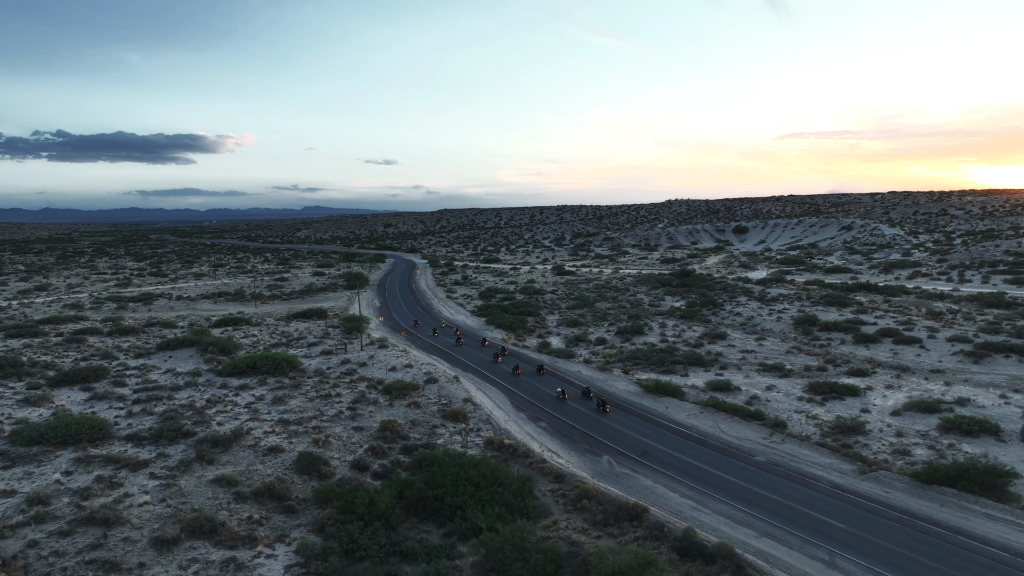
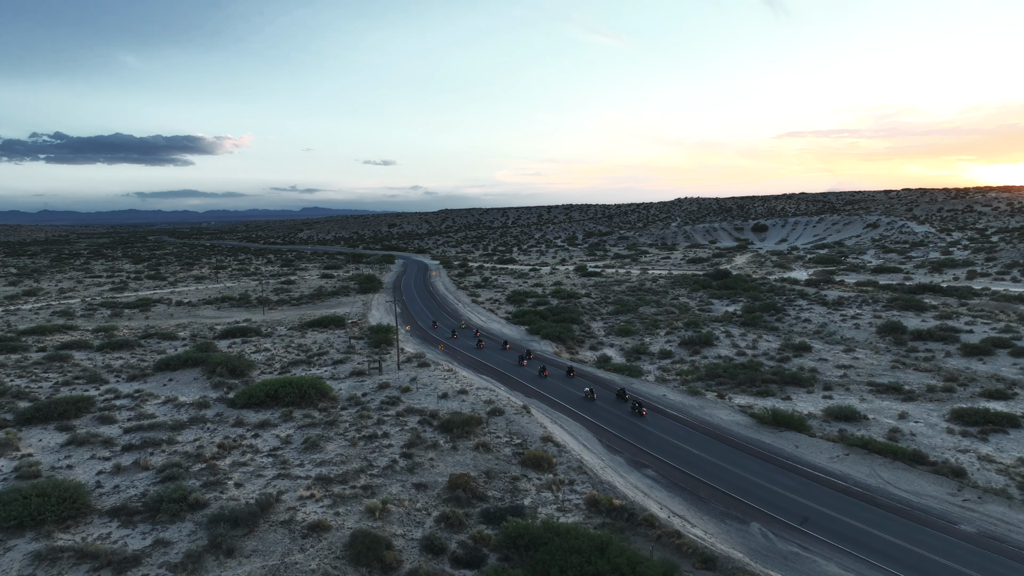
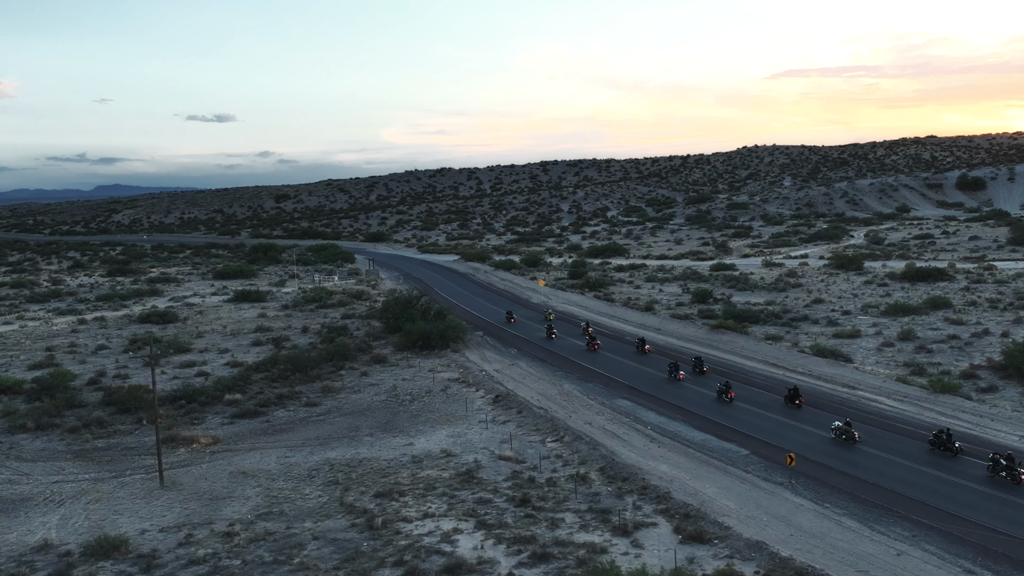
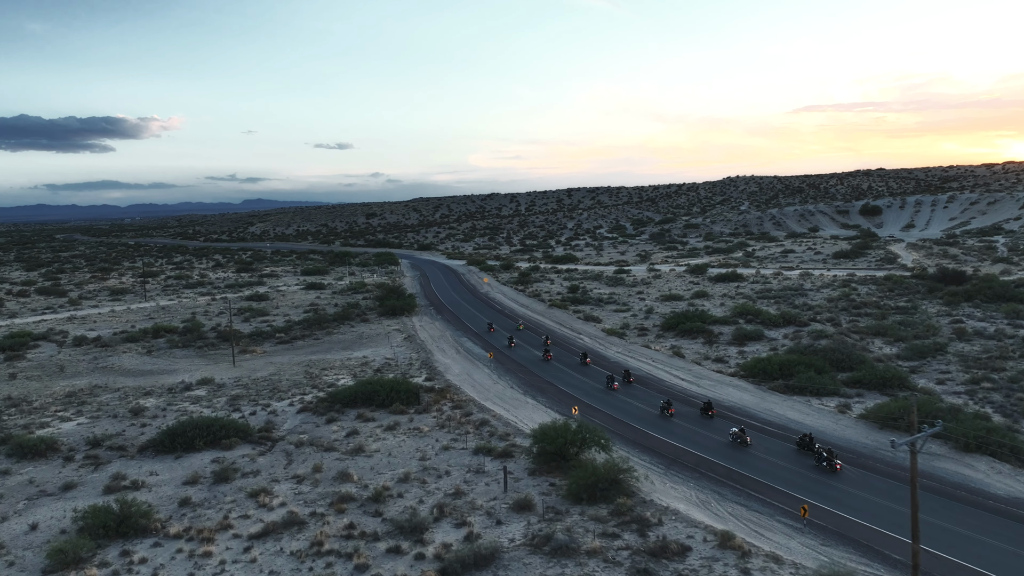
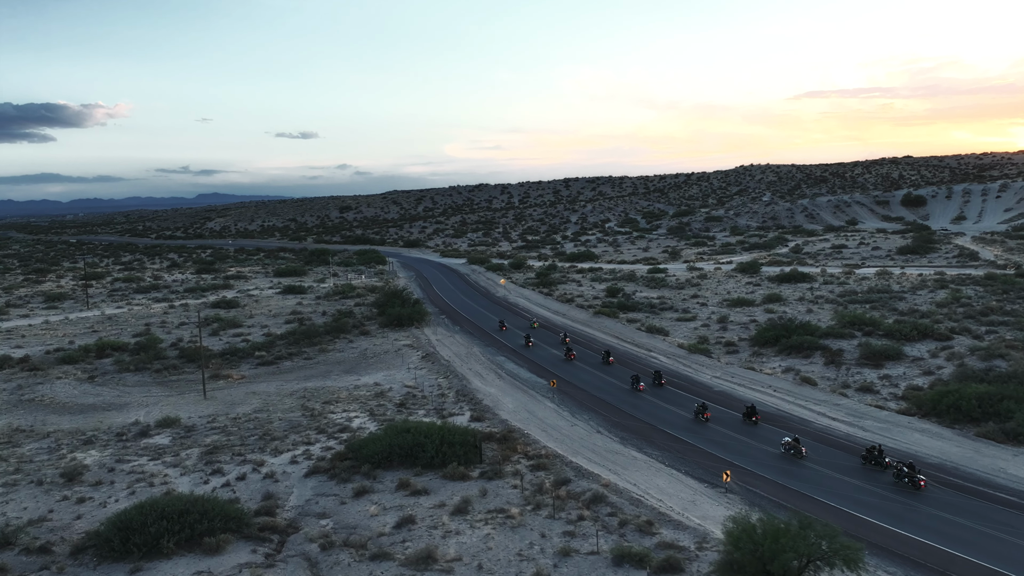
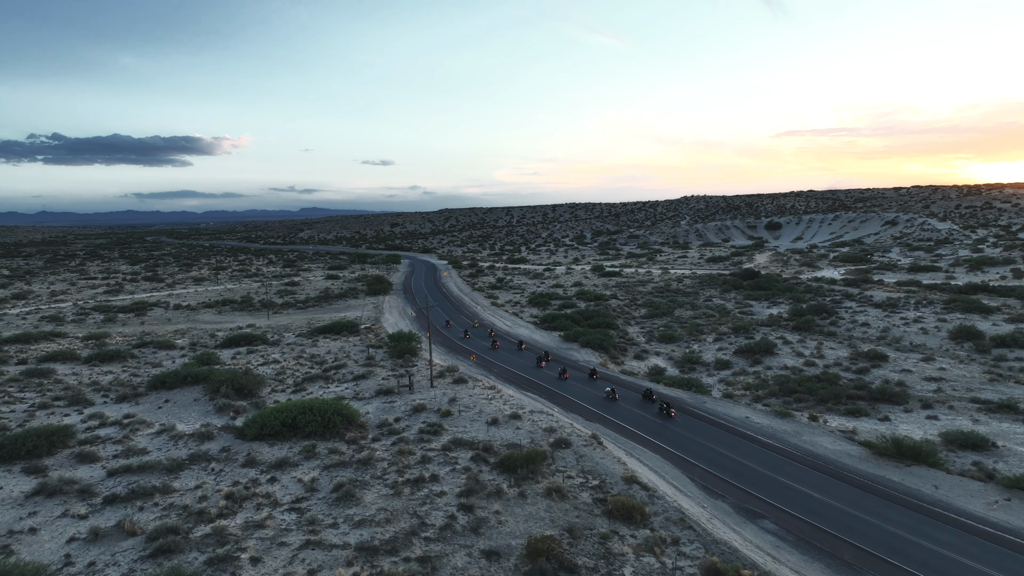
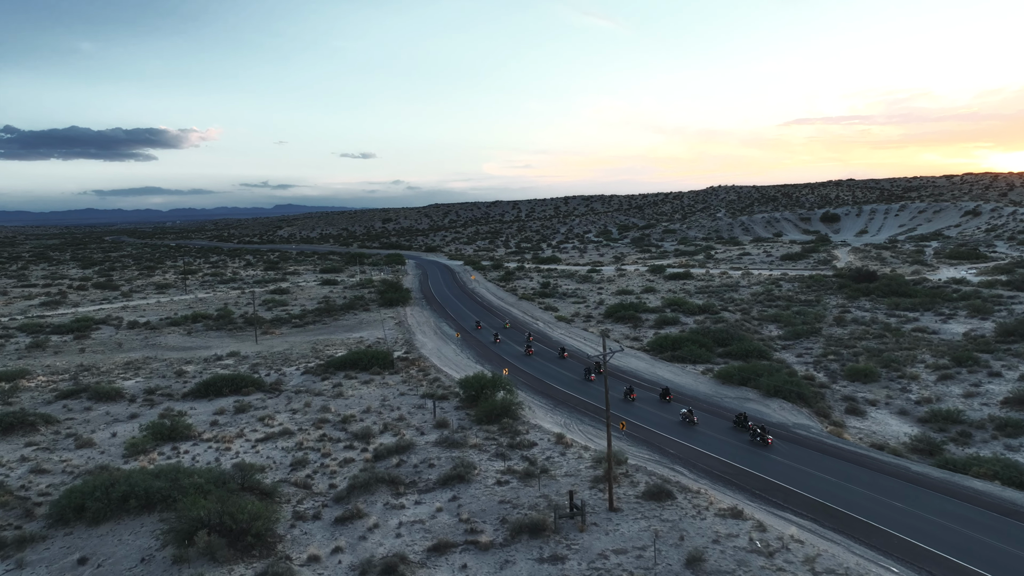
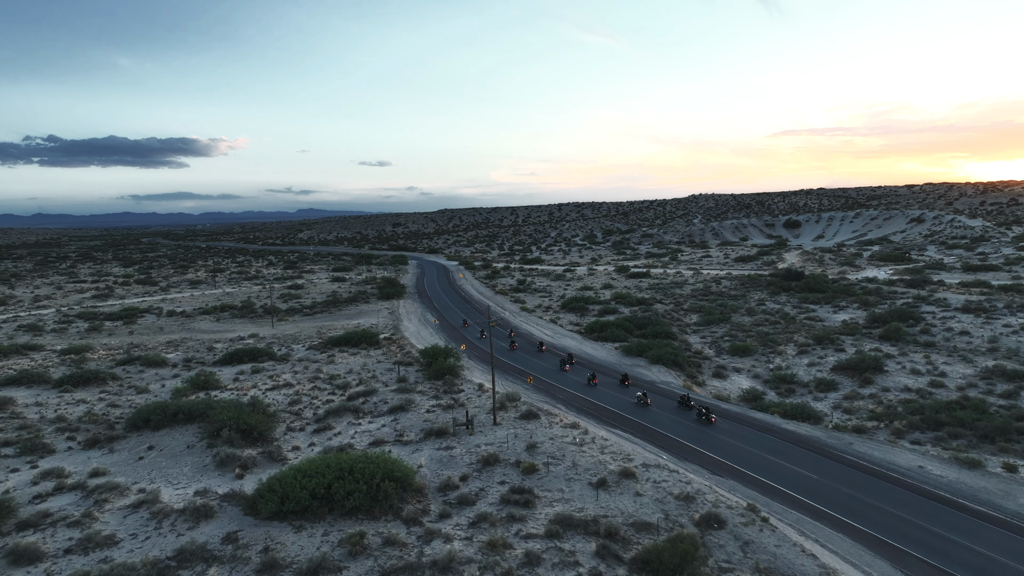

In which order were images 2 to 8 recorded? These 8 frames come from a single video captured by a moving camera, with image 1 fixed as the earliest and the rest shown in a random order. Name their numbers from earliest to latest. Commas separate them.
2, 6, 8, 7, 4, 5, 3
